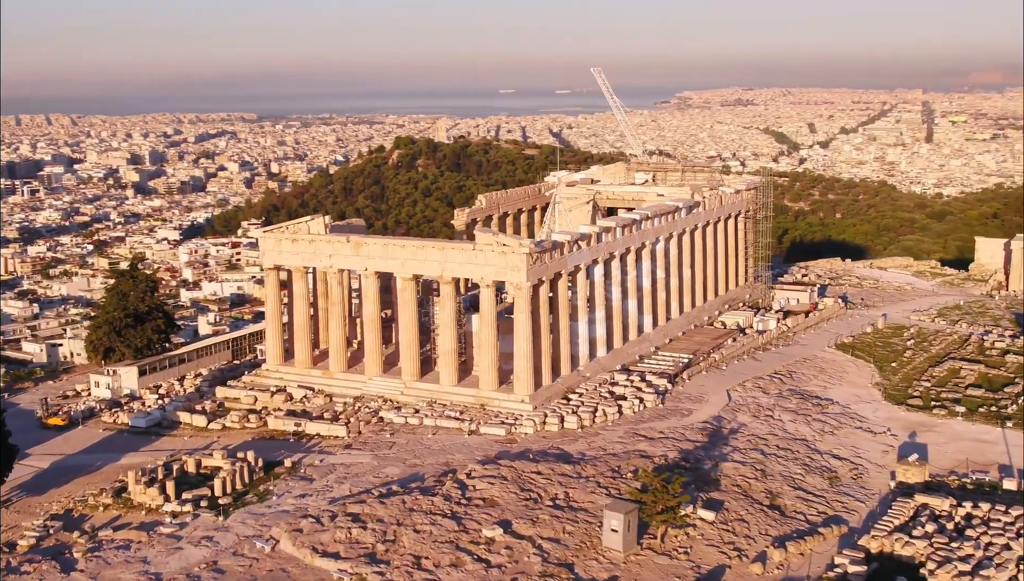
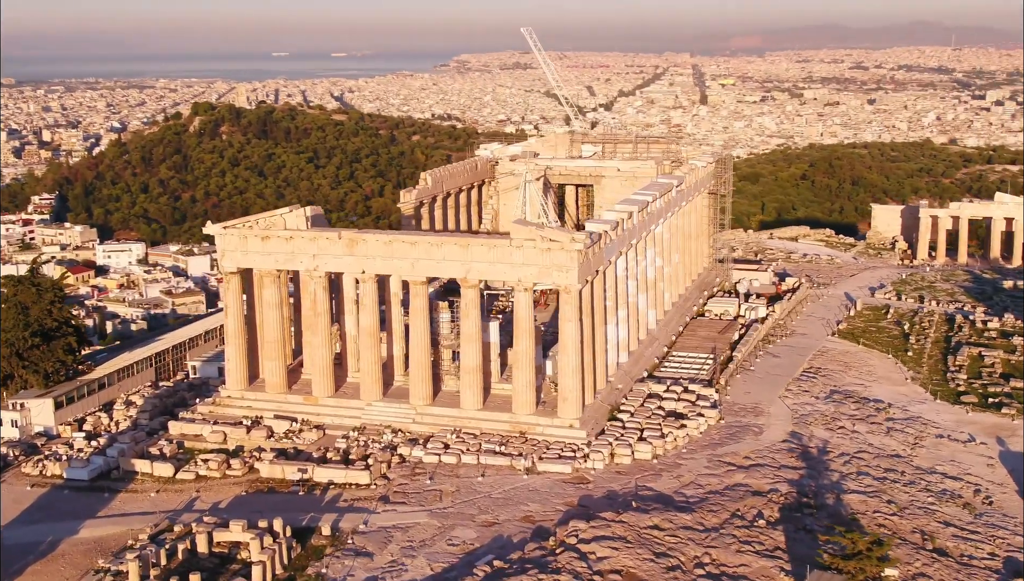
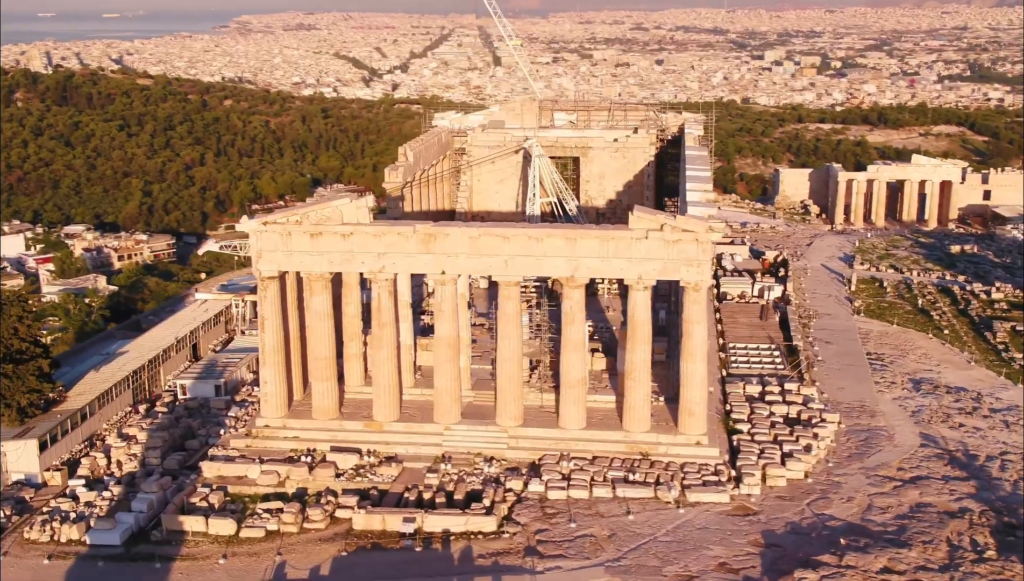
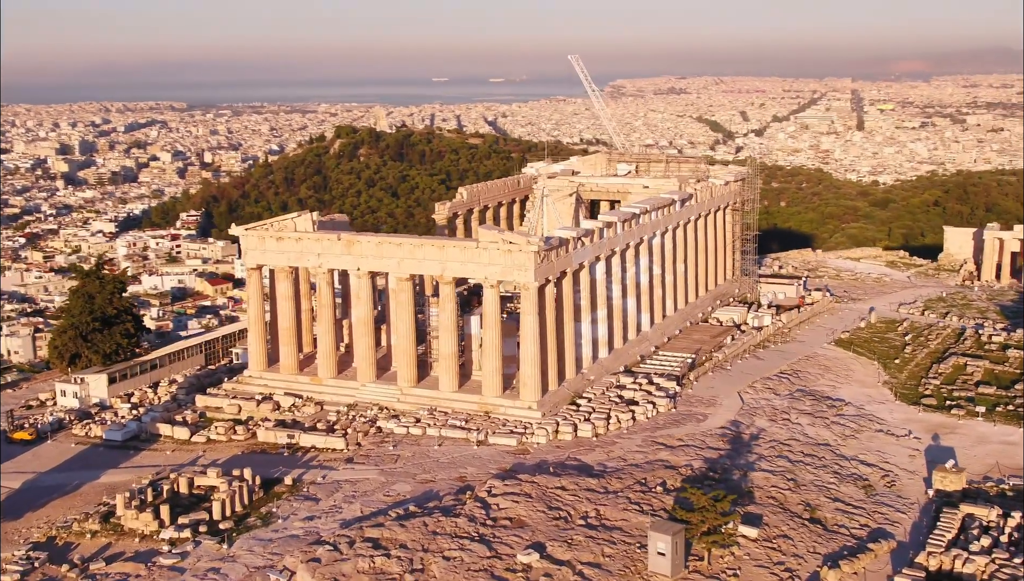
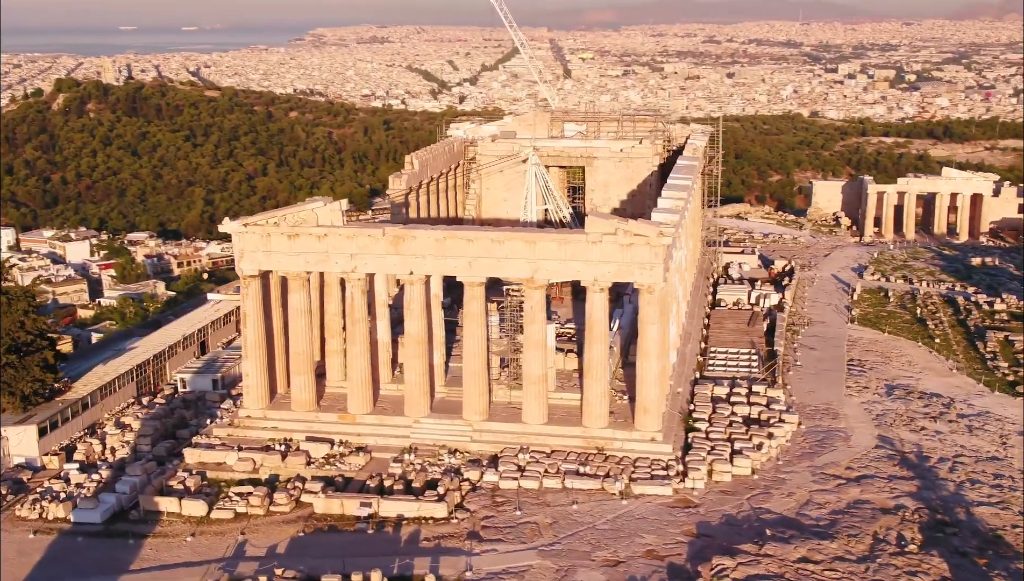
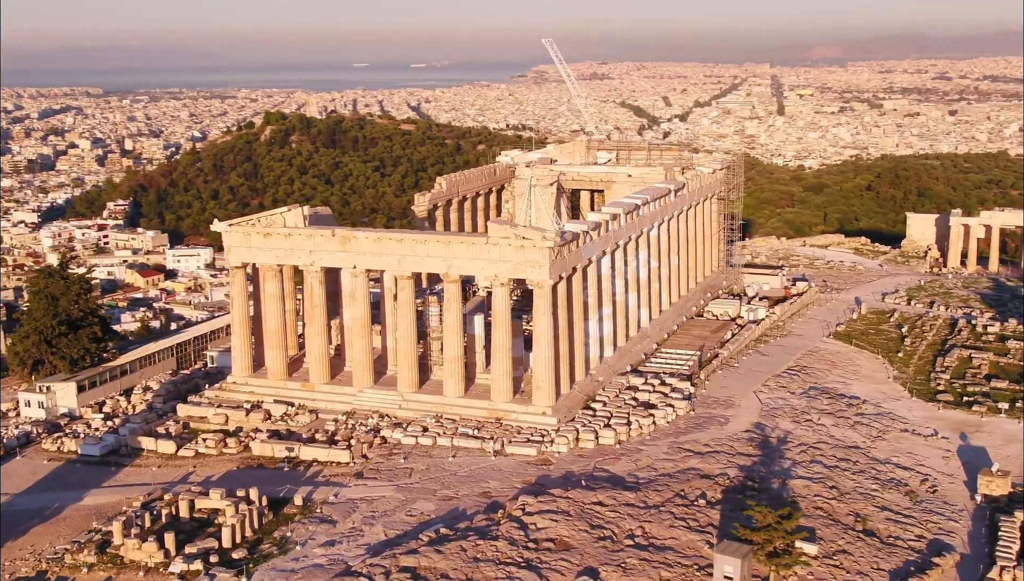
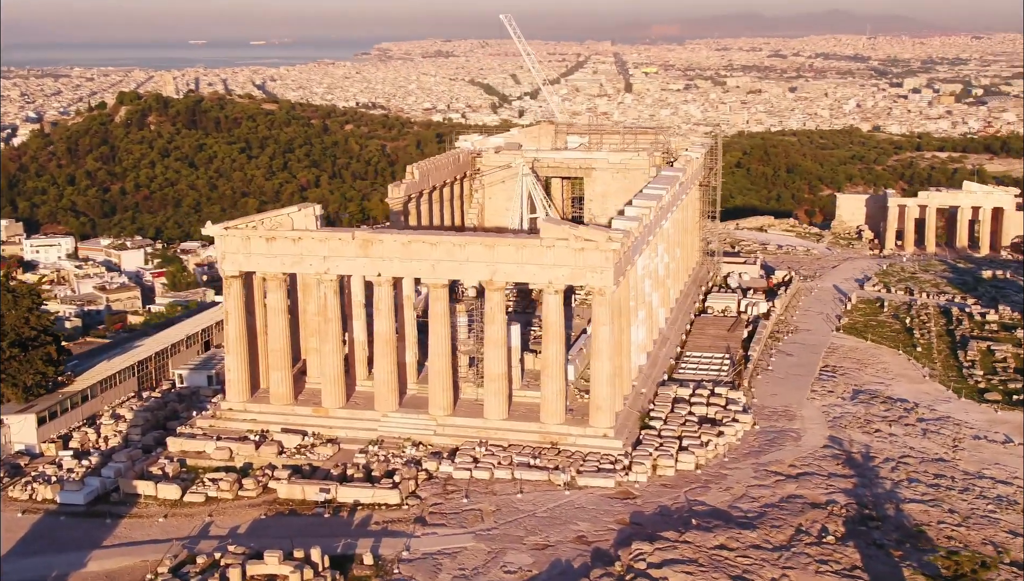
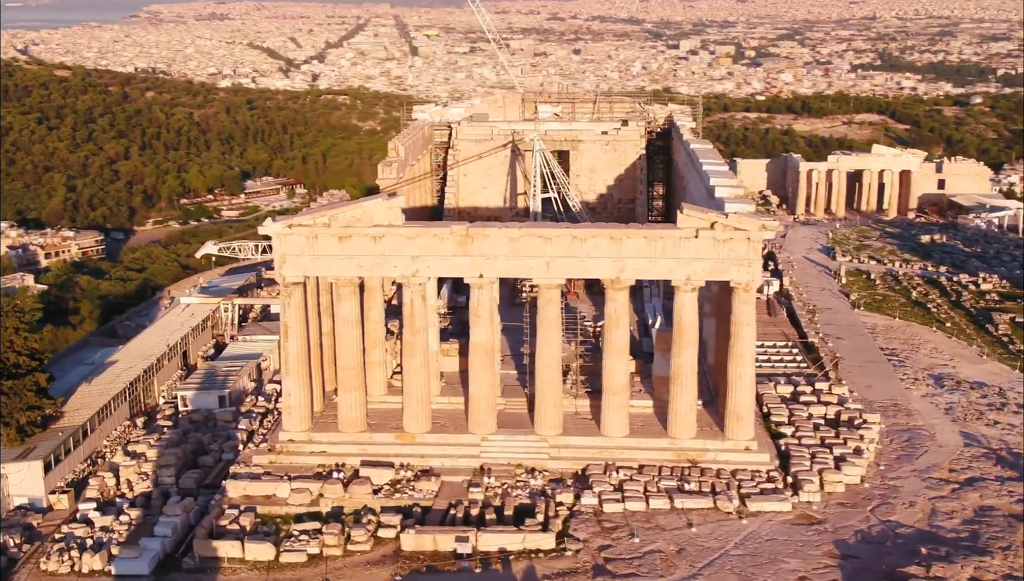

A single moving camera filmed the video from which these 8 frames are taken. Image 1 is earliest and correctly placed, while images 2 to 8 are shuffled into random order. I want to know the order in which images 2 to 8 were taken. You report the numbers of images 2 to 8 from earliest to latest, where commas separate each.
4, 6, 2, 7, 5, 3, 8
